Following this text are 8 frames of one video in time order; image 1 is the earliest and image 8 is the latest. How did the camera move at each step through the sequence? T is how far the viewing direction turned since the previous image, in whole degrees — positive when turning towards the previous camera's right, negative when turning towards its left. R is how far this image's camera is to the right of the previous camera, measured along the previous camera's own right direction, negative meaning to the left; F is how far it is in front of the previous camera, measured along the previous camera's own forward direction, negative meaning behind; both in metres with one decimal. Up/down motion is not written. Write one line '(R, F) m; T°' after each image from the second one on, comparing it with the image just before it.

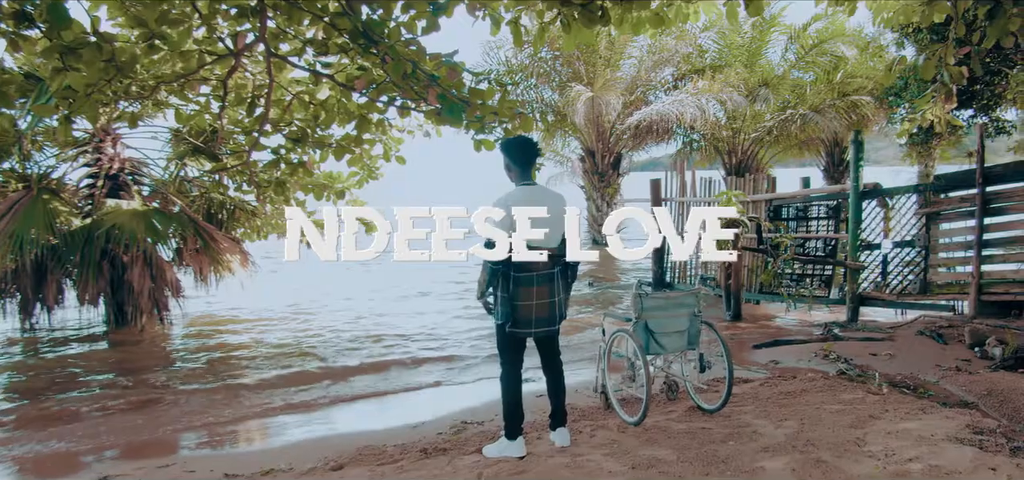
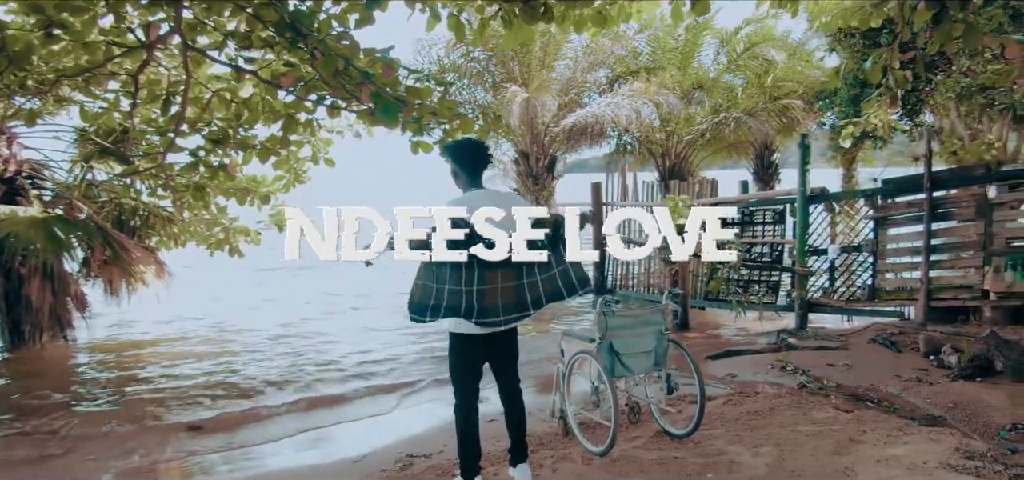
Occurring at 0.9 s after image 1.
(-0.1, +0.4) m; +5°
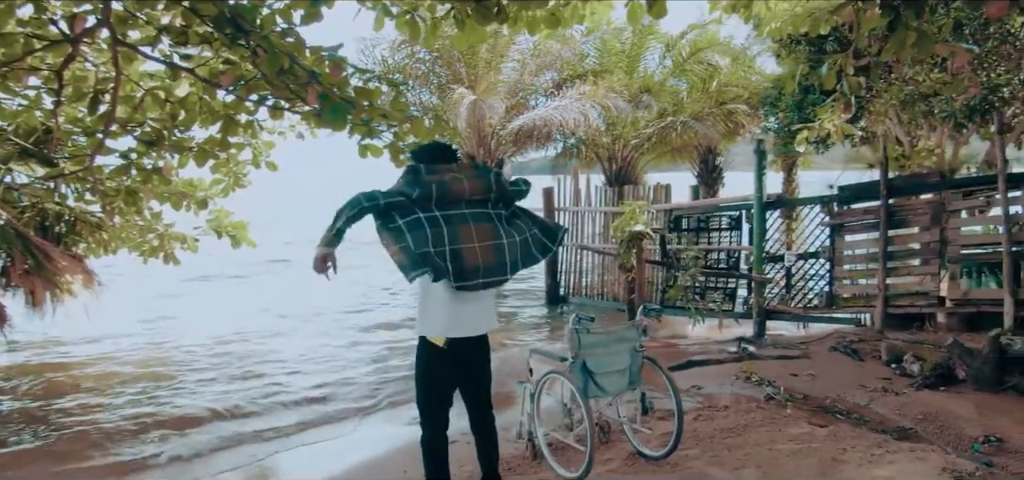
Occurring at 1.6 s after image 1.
(-0.1, +0.3) m; +4°
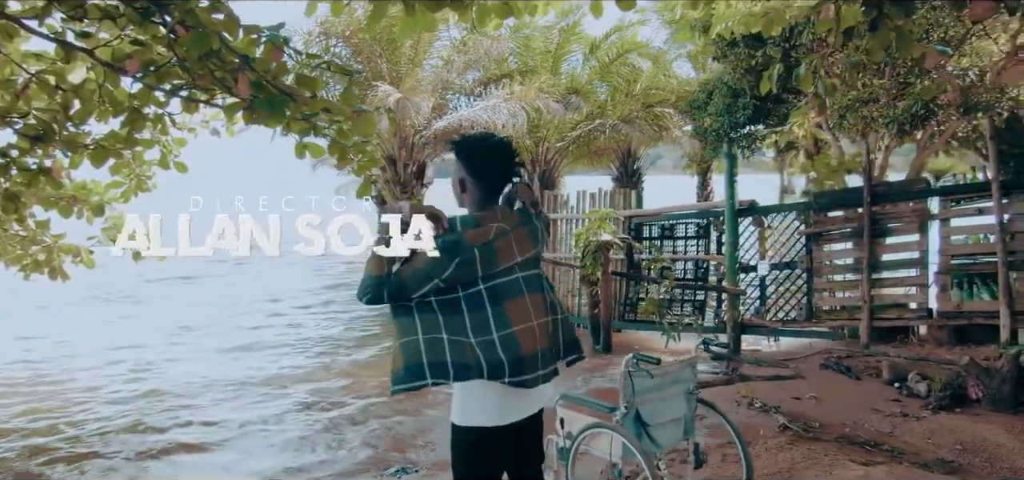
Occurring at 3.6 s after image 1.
(-0.6, +0.8) m; +8°
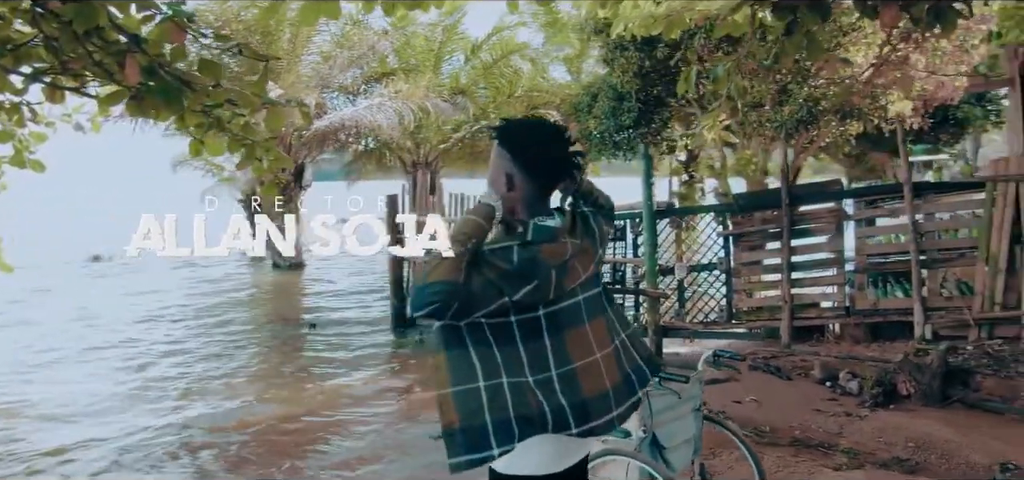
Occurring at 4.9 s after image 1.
(-0.5, +0.4) m; +10°
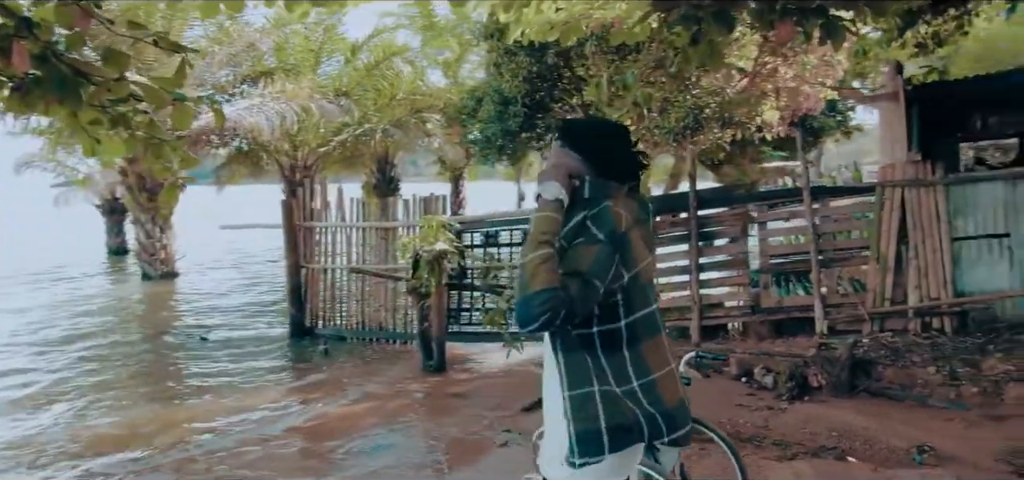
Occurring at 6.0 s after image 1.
(-0.5, +0.1) m; +10°
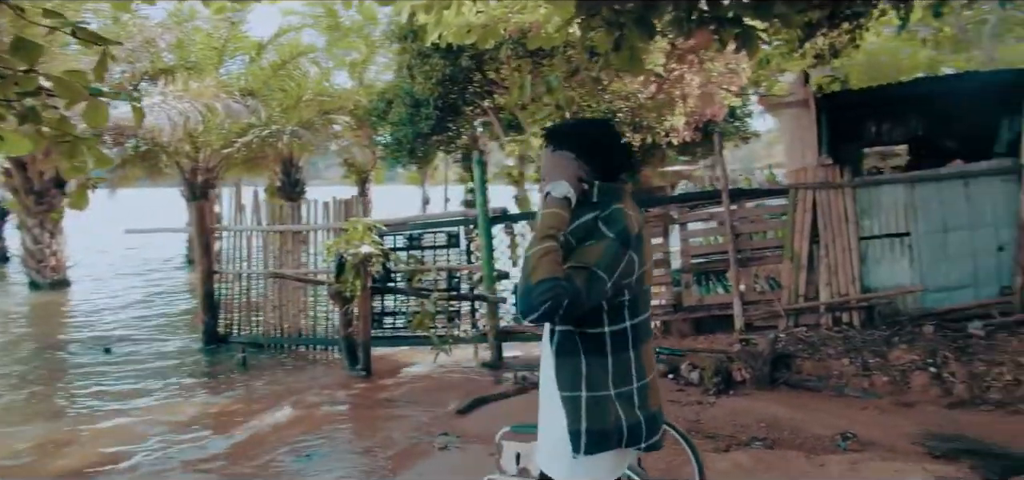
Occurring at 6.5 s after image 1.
(-0.2, 0.0) m; +7°
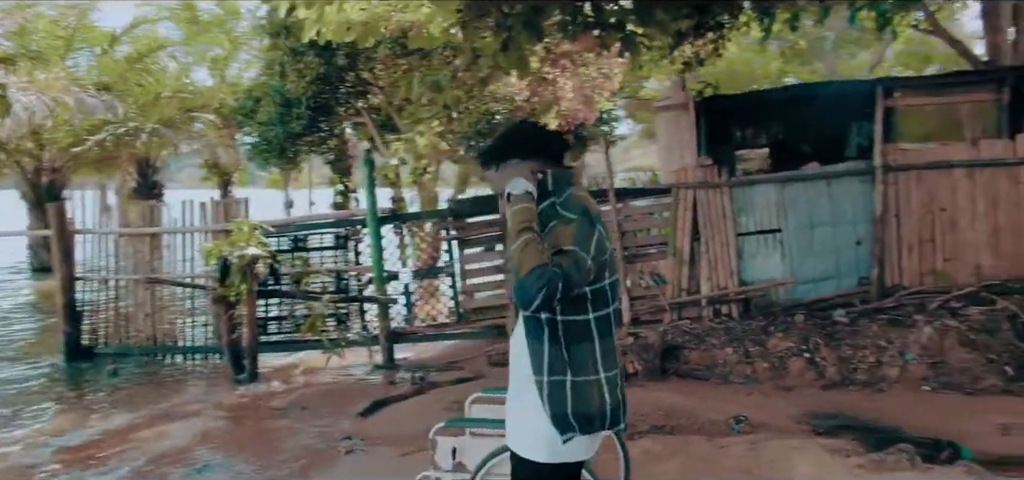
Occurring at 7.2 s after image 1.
(-0.3, 0.0) m; +10°
